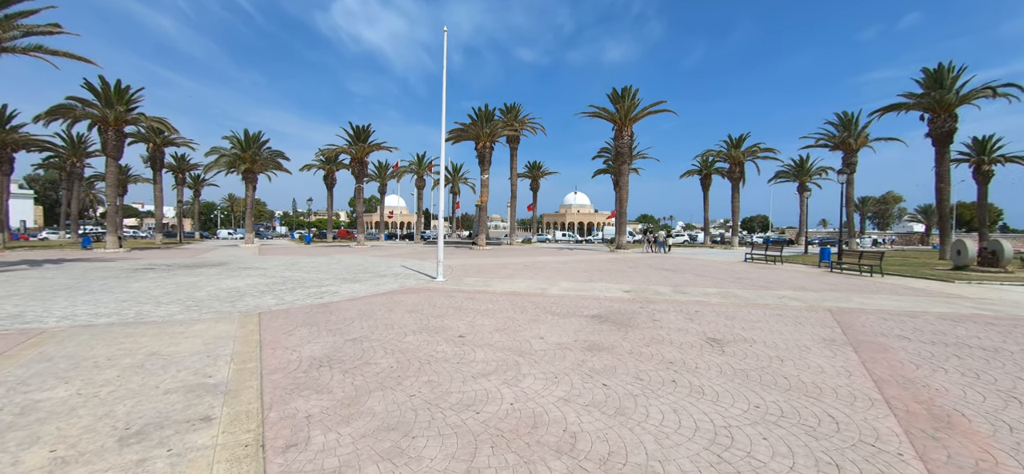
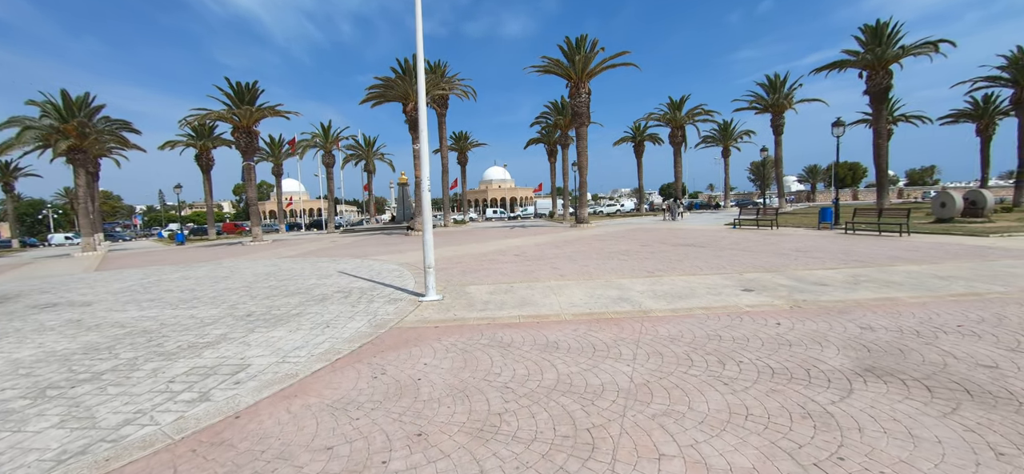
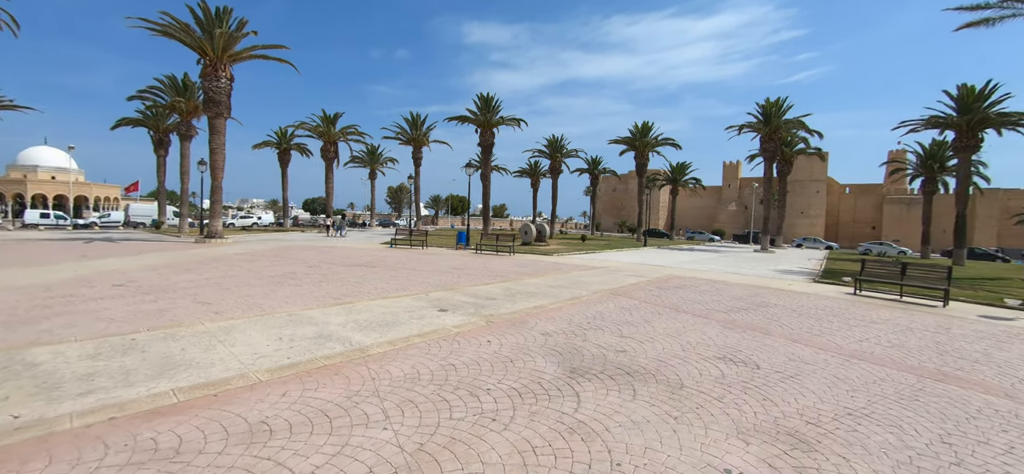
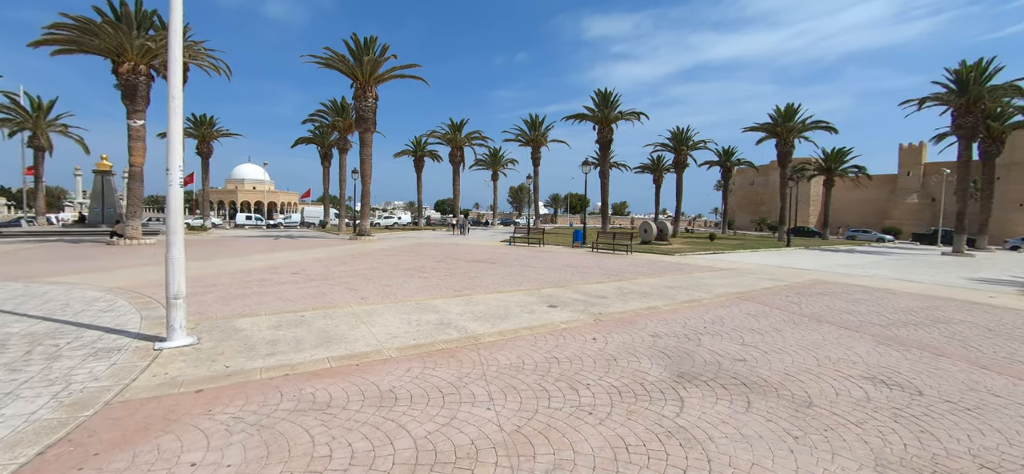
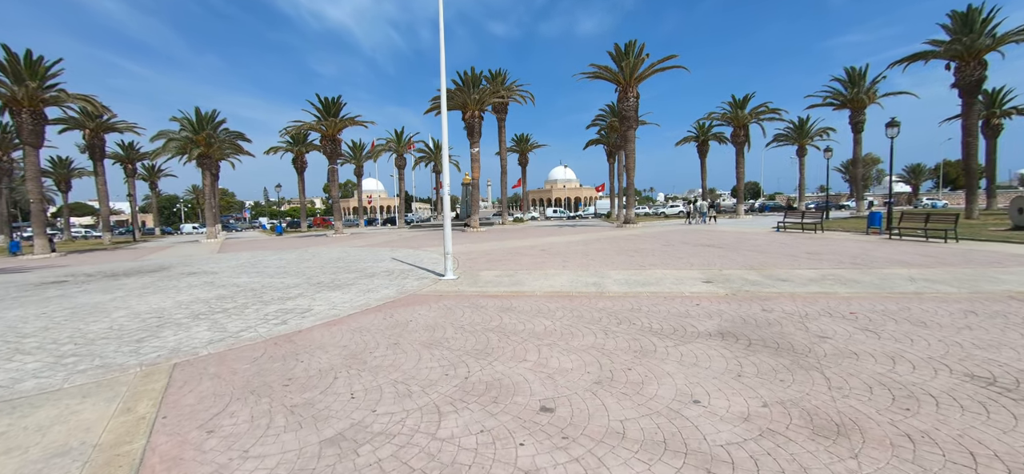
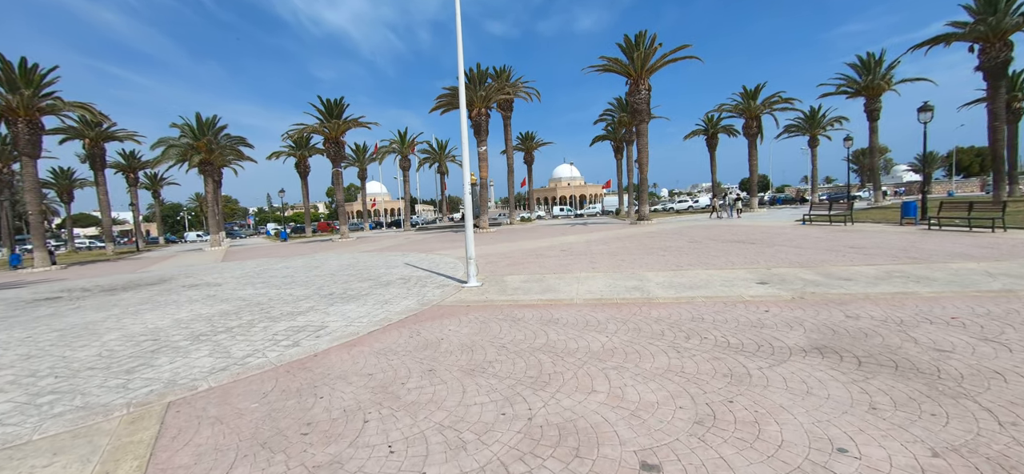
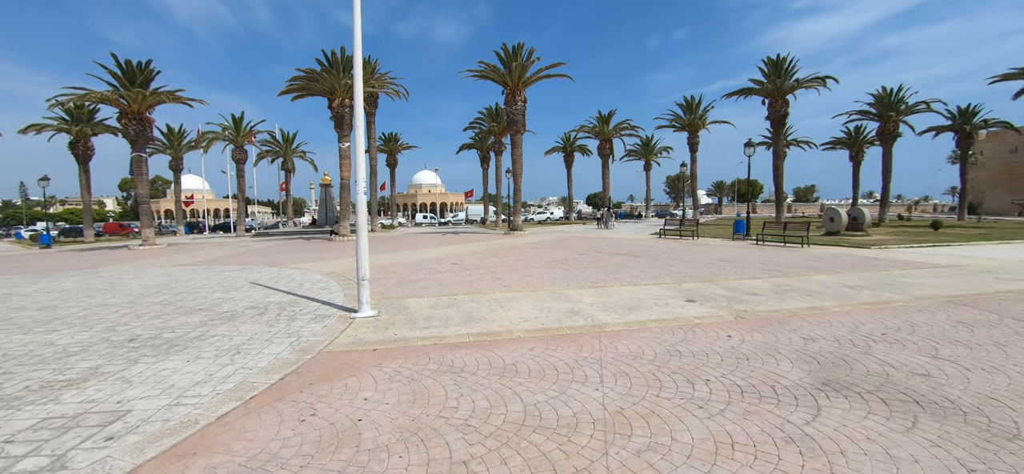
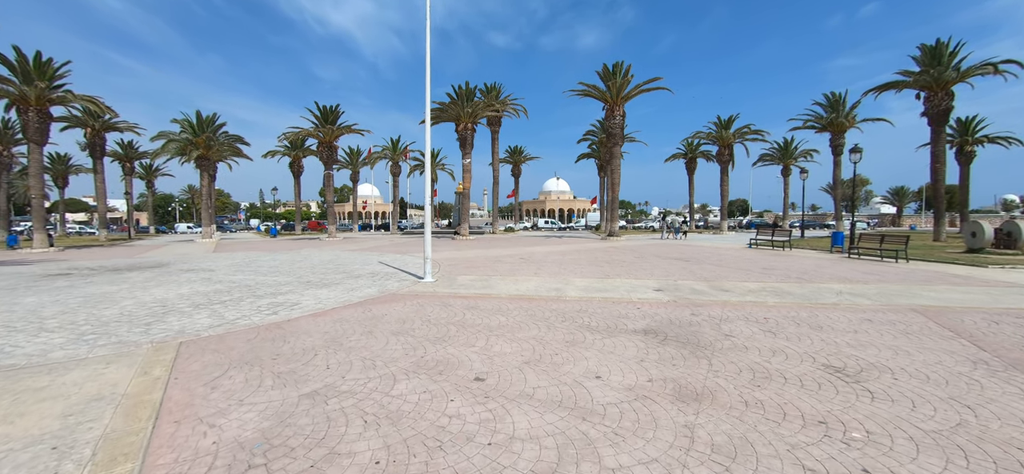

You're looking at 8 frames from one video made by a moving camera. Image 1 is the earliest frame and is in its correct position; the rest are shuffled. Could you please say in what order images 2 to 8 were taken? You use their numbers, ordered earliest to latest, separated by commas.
8, 5, 6, 2, 7, 4, 3
